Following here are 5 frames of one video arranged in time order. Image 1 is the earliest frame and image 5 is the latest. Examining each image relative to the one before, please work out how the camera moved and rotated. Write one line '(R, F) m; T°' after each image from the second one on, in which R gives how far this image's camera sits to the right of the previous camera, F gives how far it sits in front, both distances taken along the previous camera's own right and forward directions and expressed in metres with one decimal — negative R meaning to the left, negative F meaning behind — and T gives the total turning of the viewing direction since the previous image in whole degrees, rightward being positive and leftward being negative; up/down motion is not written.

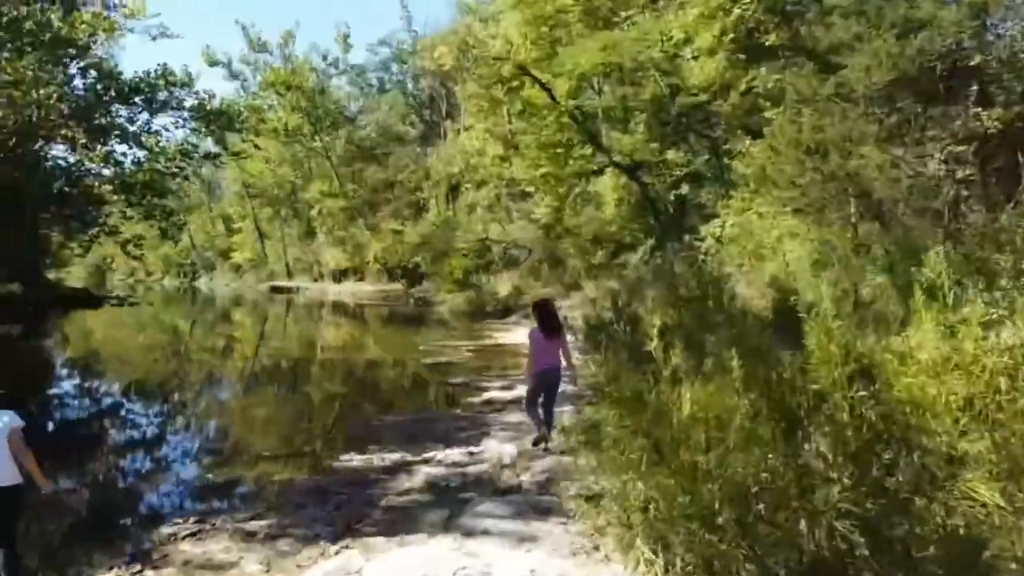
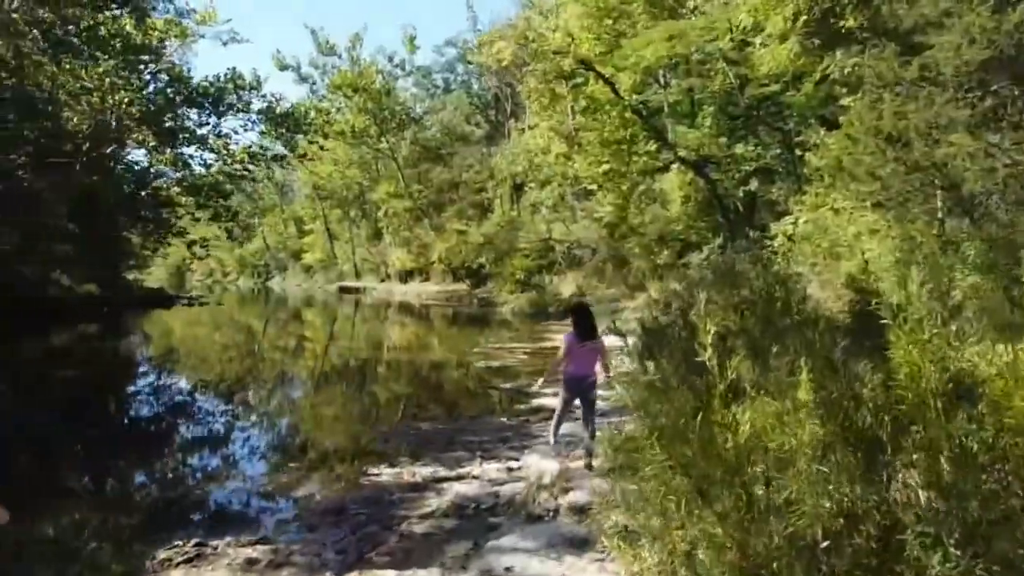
(+0.1, +0.5) m; -4°
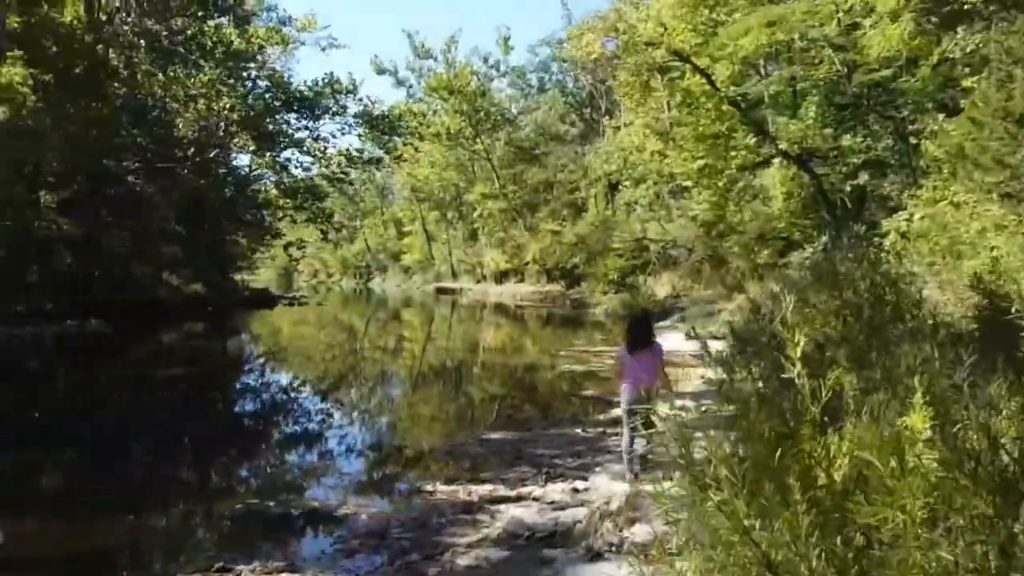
(+0.1, +0.5) m; -6°
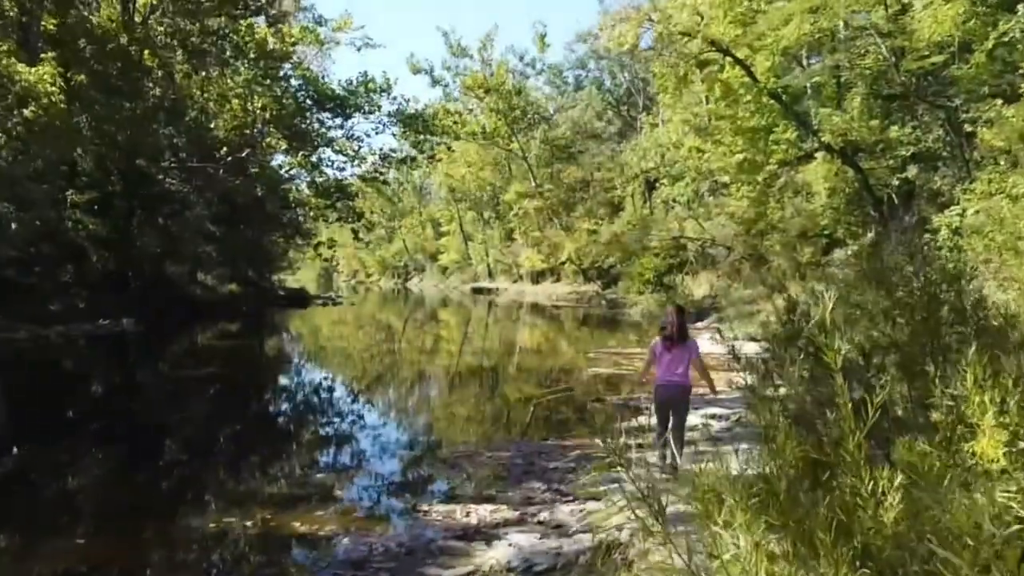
(+0.2, +0.5) m; -3°
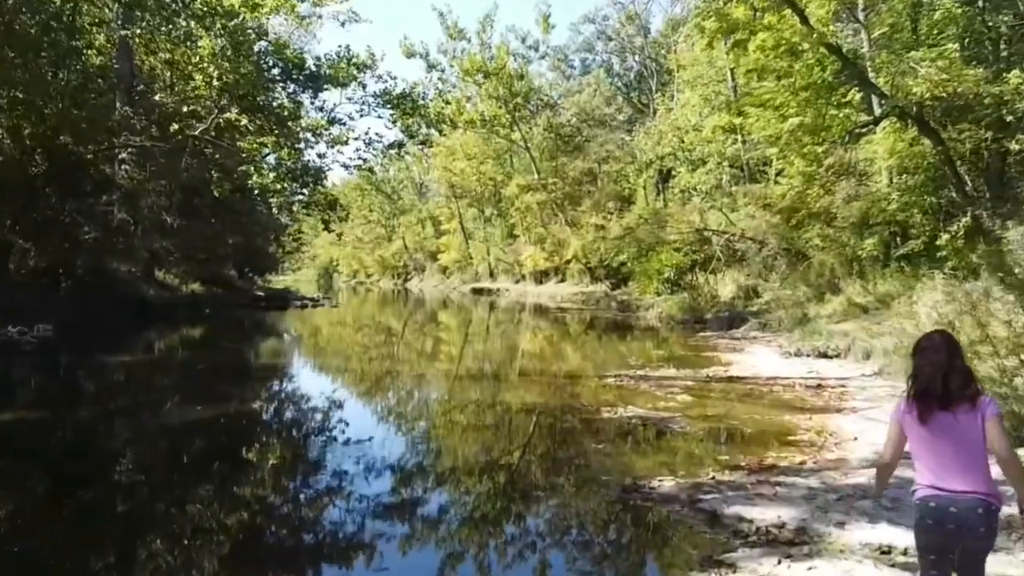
(+0.2, +3.4) m; 0°
